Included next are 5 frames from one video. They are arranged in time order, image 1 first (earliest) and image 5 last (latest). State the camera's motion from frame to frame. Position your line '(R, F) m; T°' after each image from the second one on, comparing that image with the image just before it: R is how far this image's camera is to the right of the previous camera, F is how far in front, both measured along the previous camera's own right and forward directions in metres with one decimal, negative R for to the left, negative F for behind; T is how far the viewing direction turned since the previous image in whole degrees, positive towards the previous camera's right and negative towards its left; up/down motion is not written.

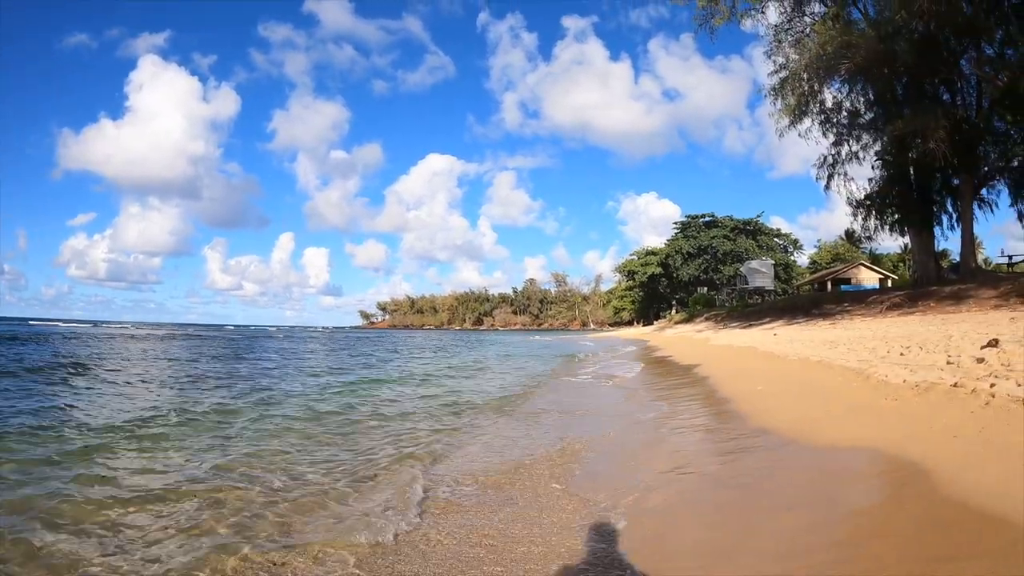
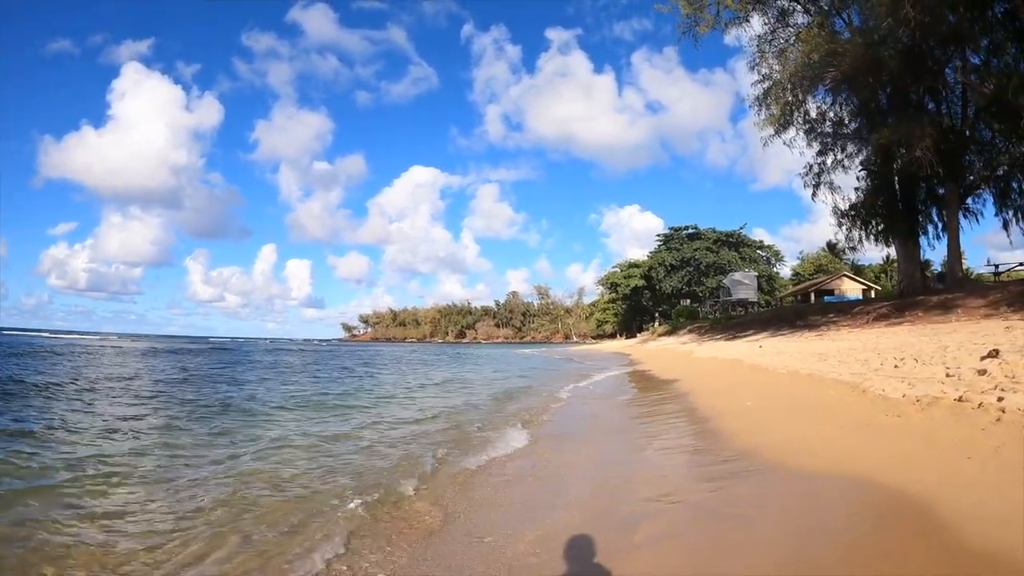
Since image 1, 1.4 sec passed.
(+0.1, +0.4) m; +2°
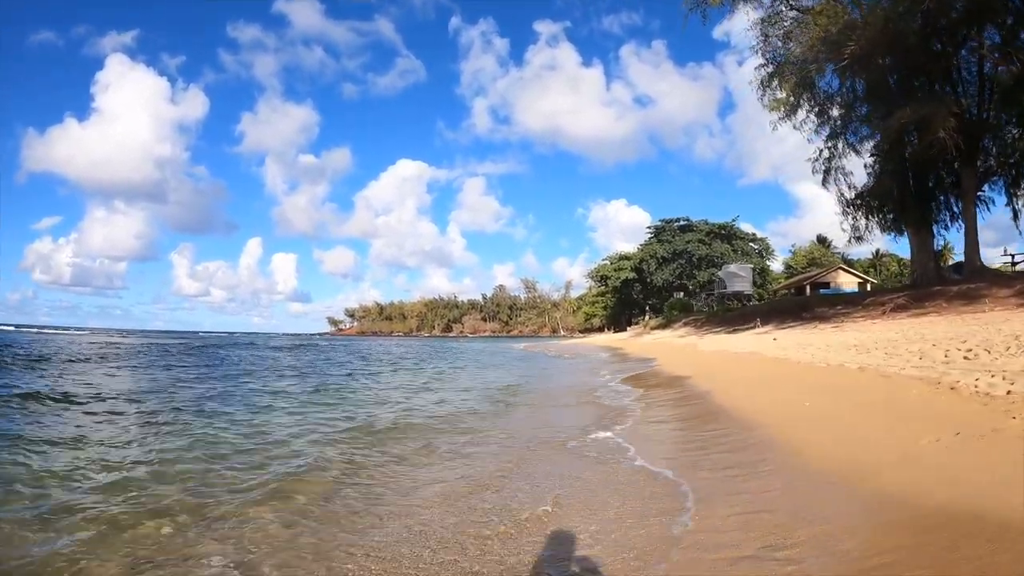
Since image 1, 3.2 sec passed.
(-0.1, +0.9) m; +1°
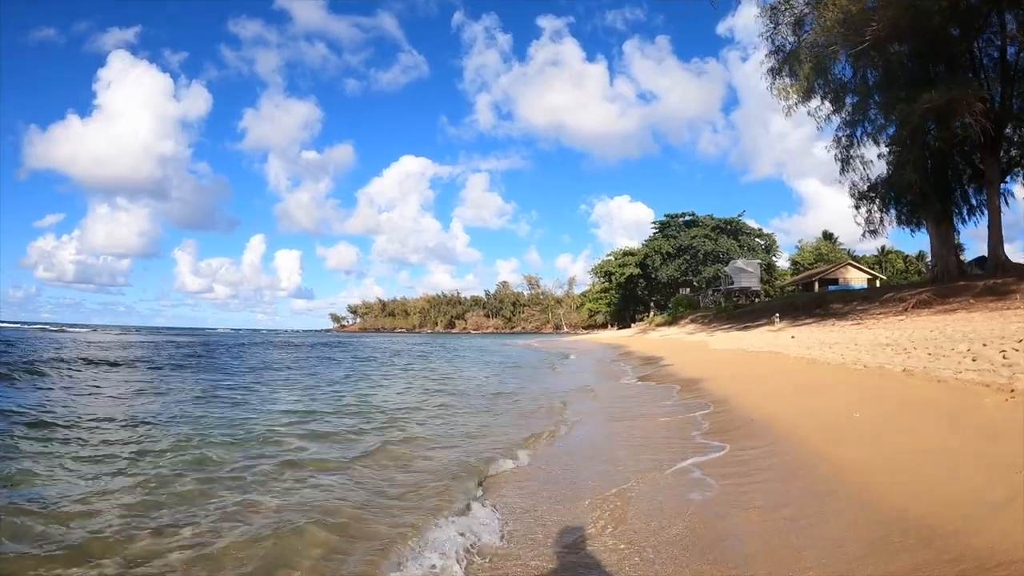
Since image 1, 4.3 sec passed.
(0.0, +0.6) m; 0°
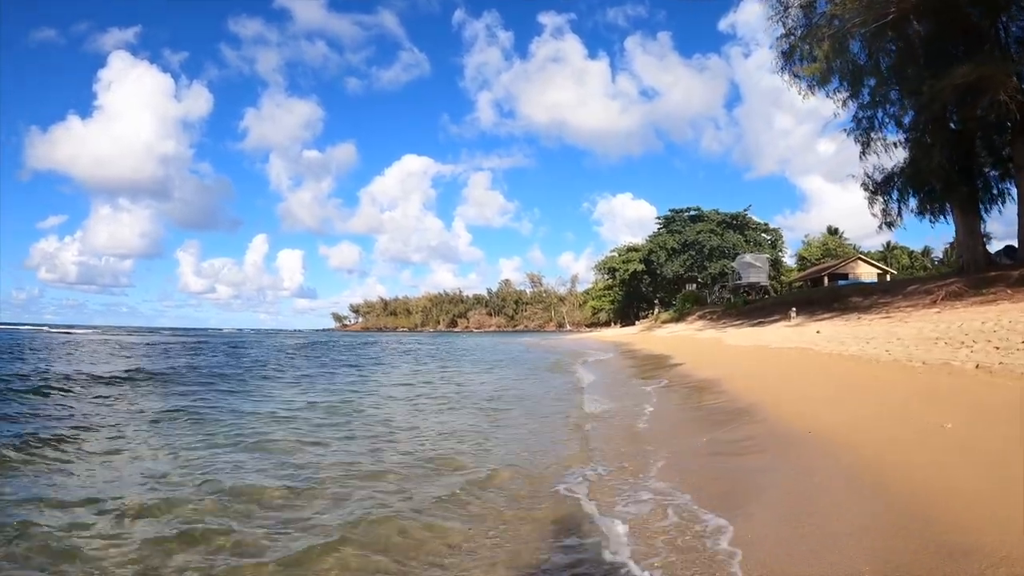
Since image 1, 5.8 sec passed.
(0.0, +0.7) m; 0°
